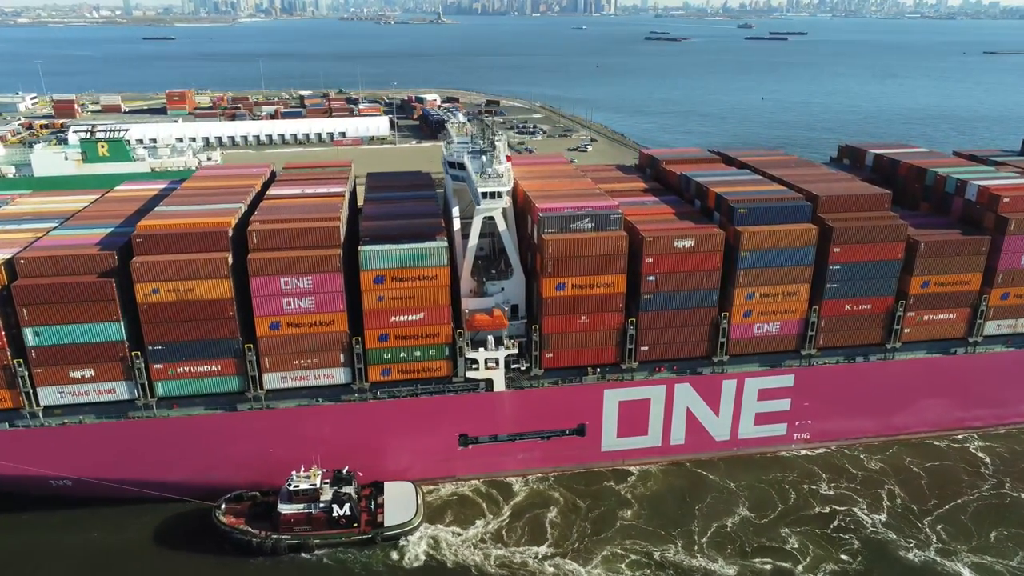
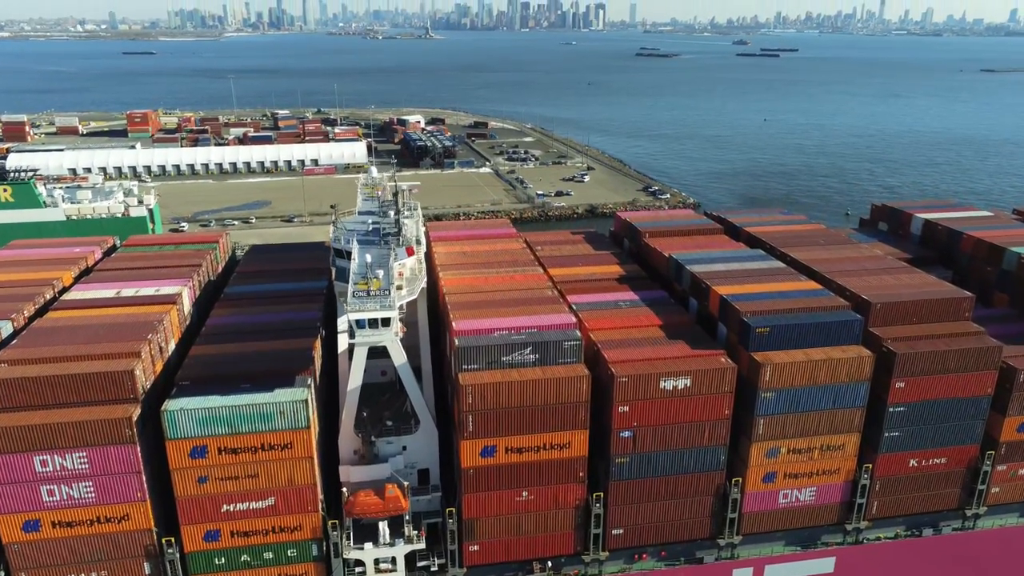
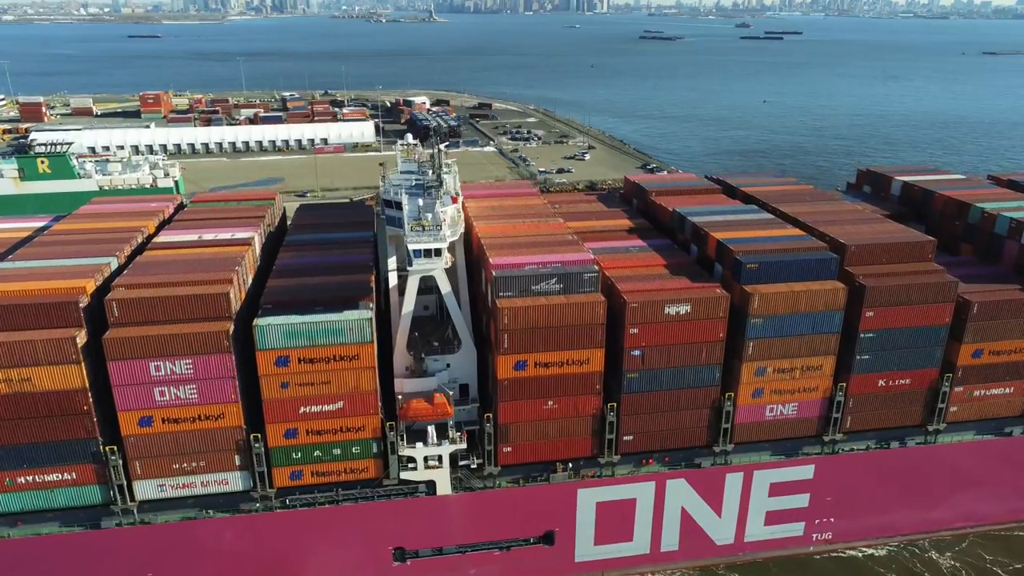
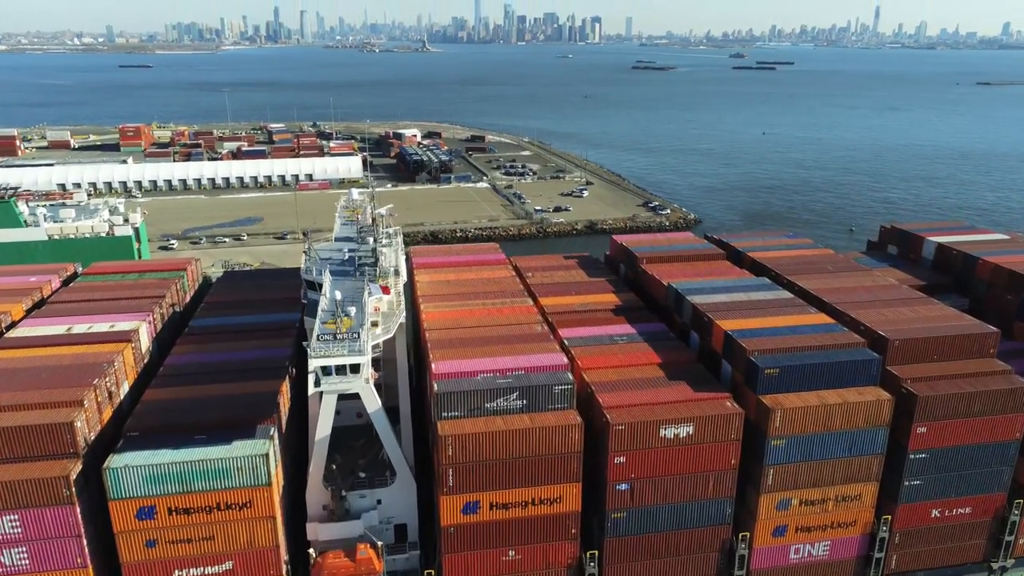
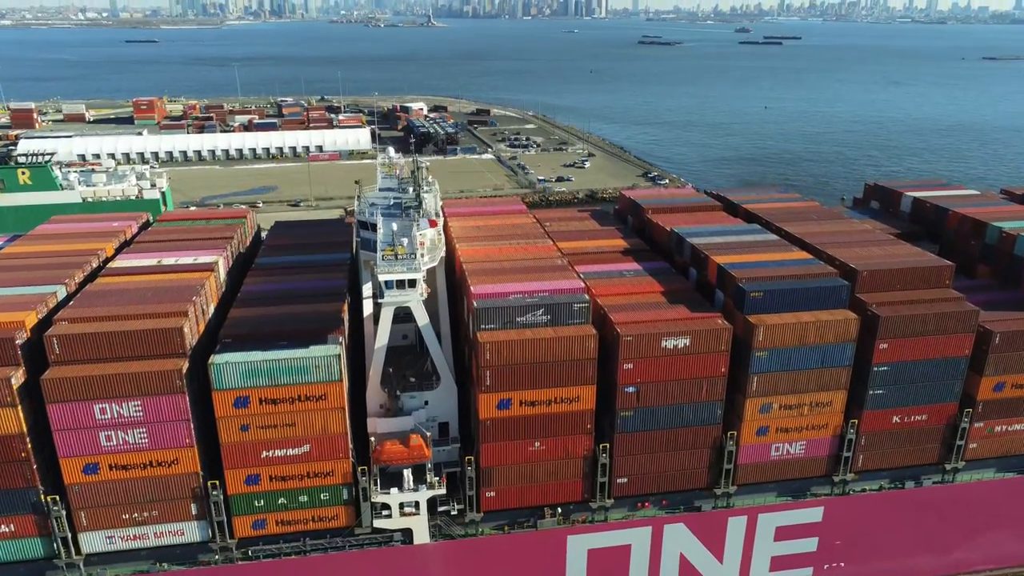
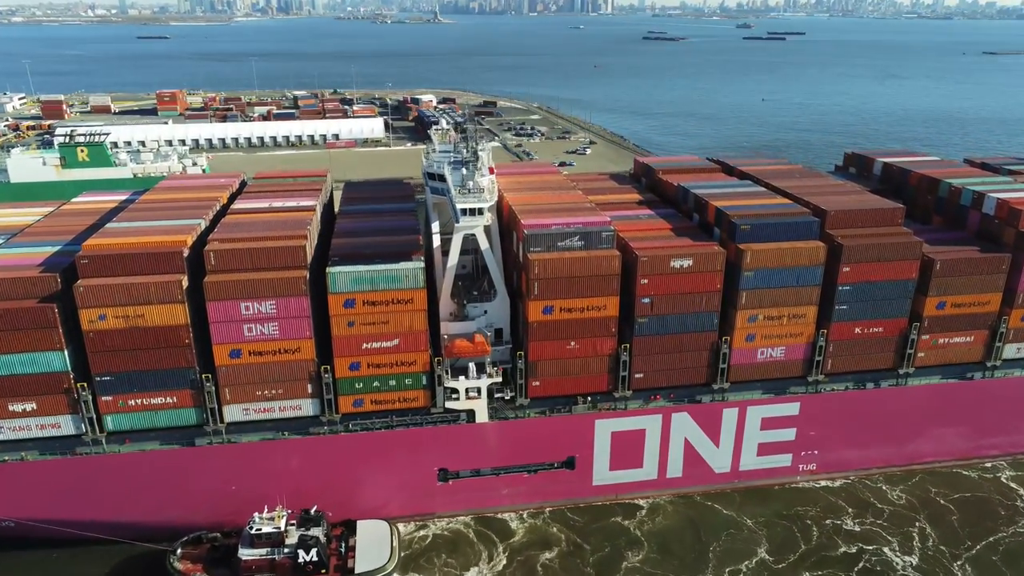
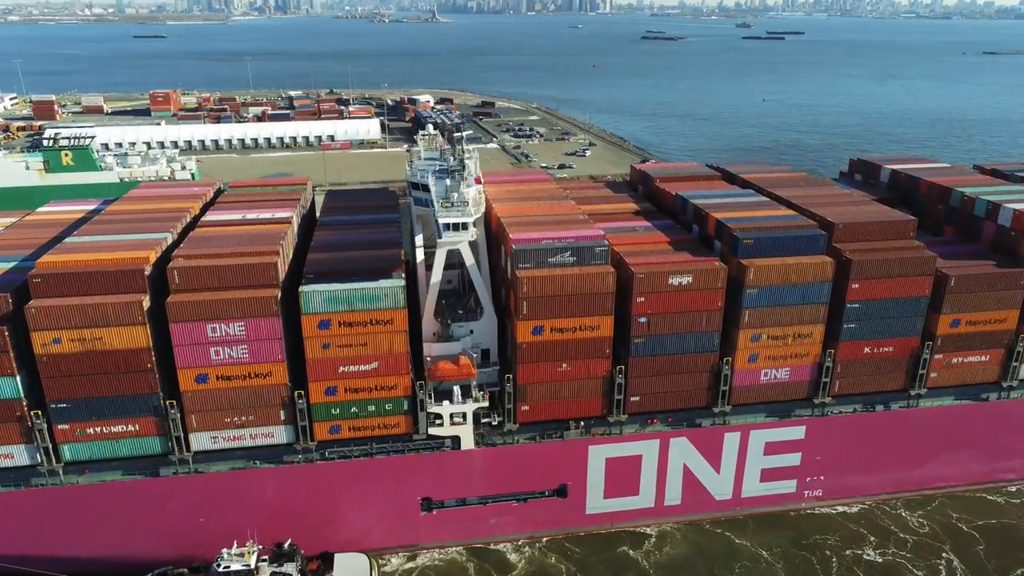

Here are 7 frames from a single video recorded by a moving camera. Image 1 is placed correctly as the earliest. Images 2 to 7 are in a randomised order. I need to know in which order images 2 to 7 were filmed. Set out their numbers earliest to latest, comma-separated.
6, 7, 3, 5, 2, 4
